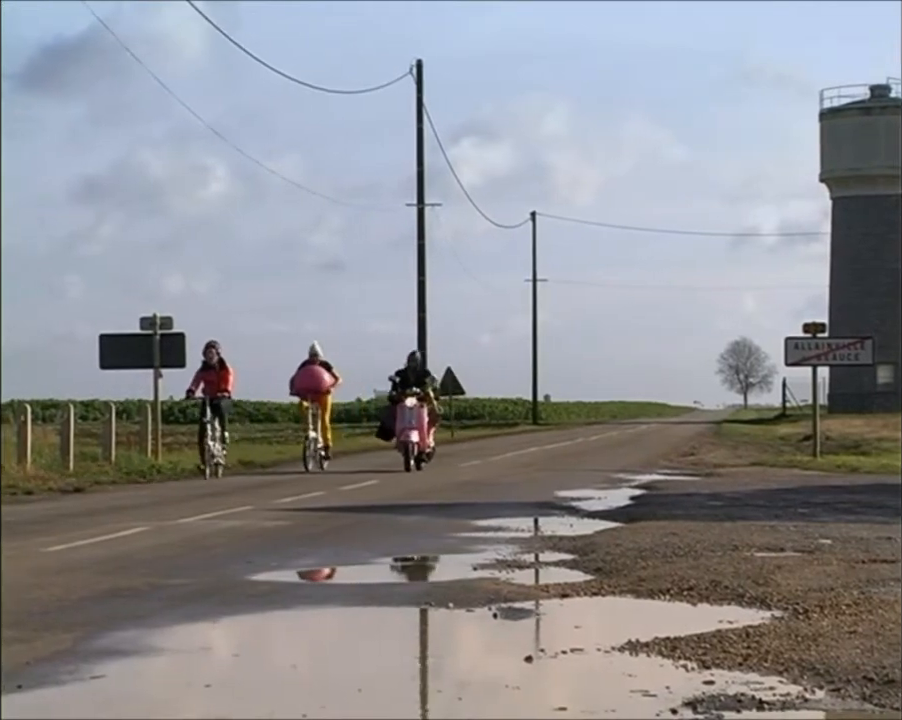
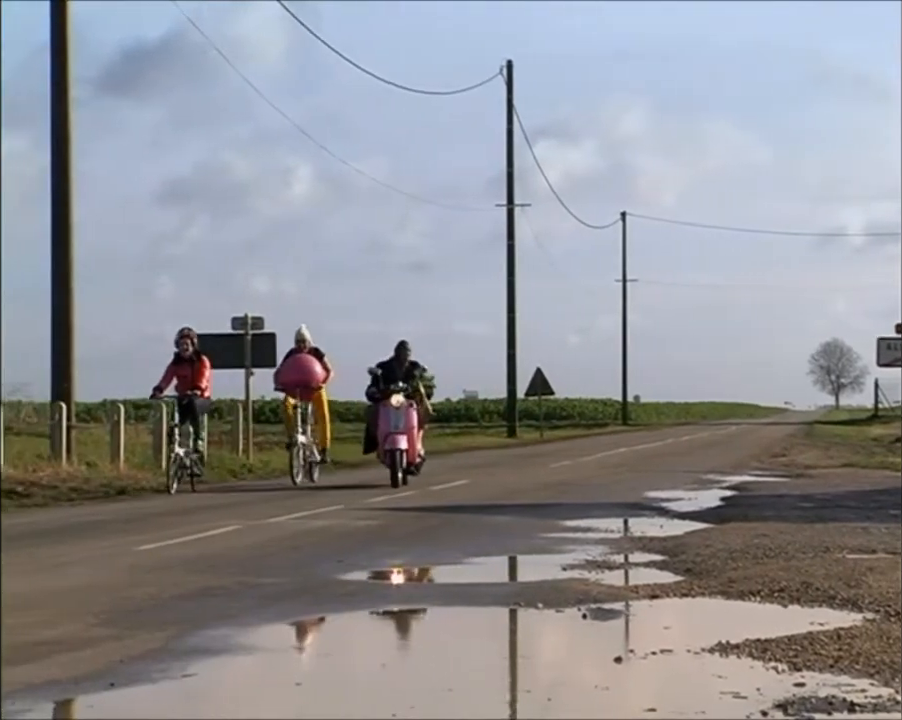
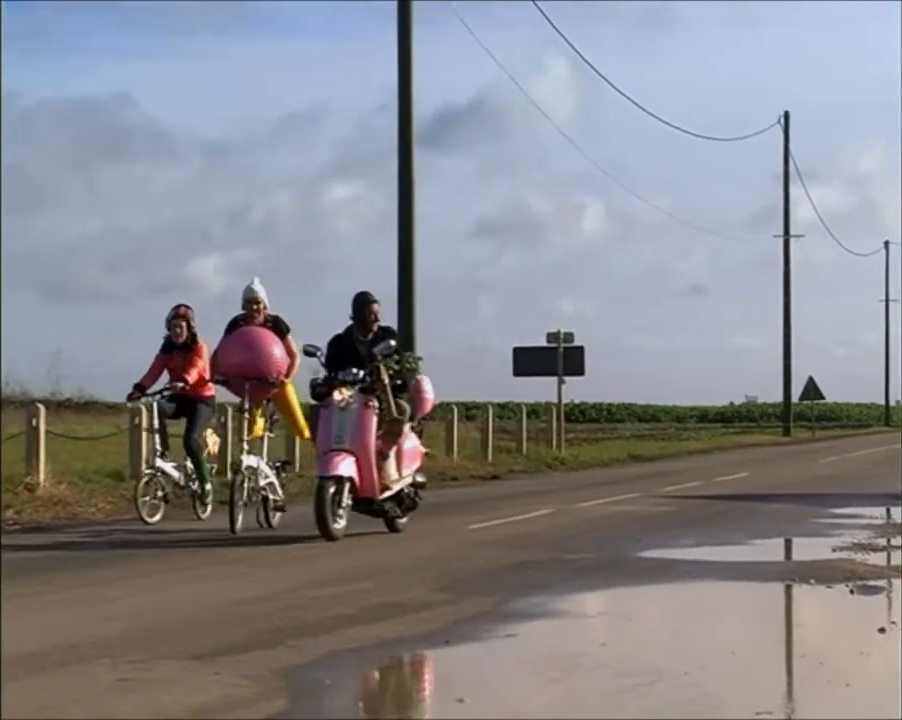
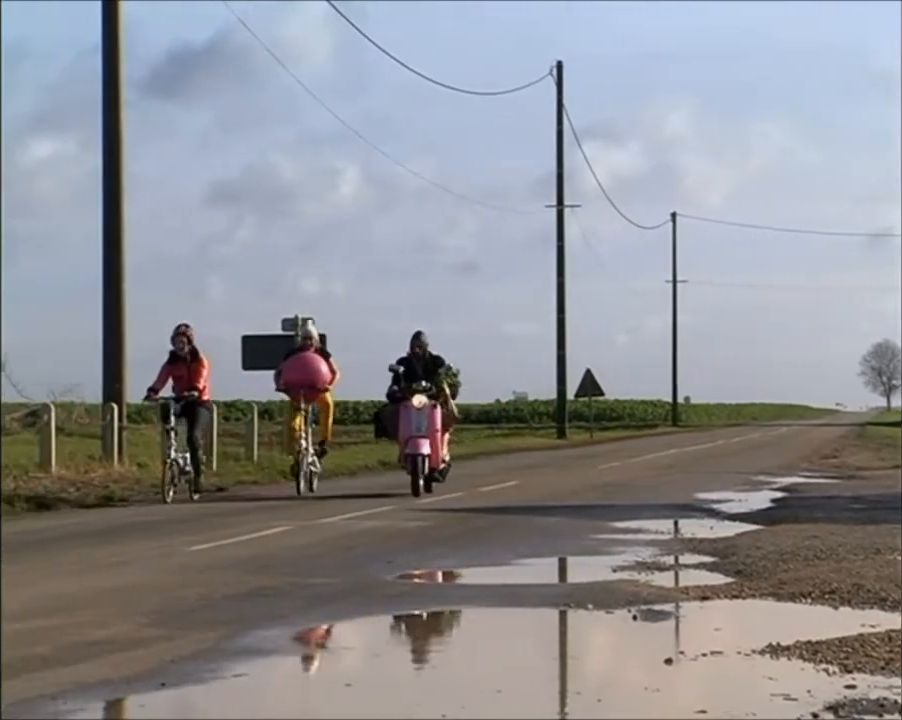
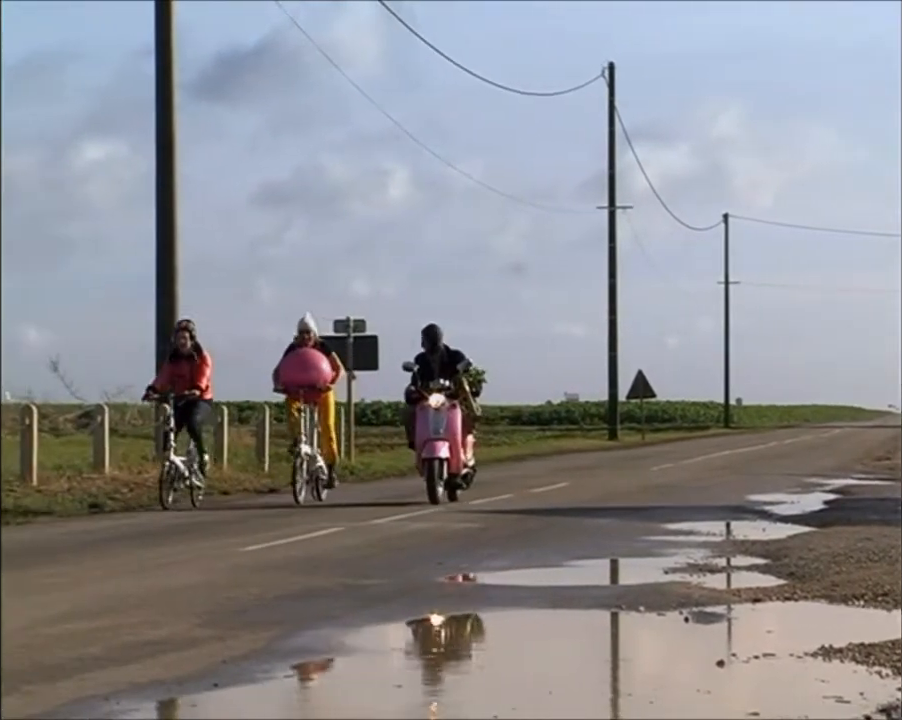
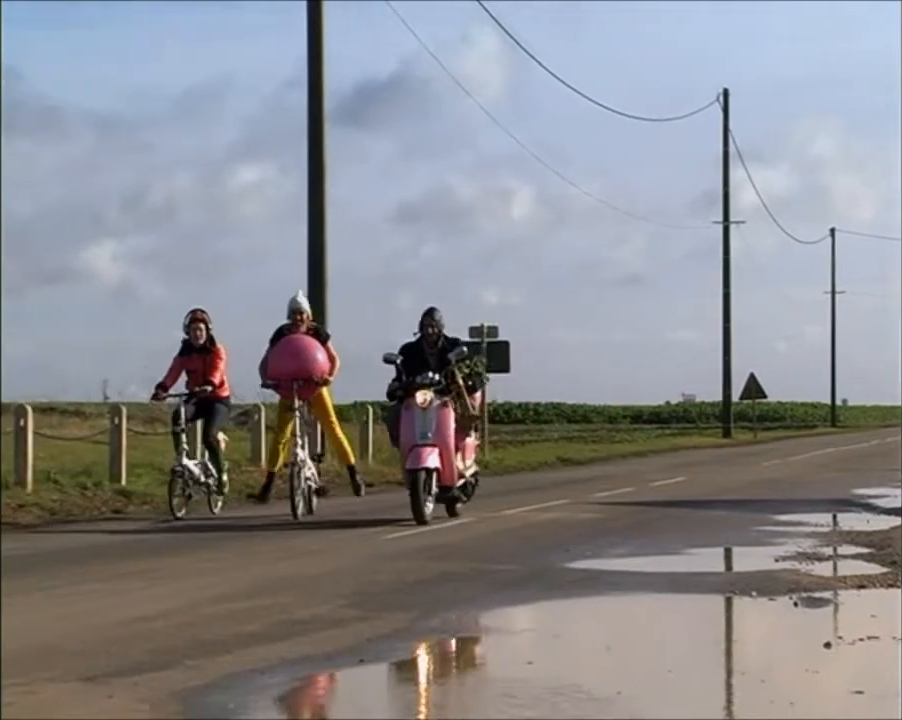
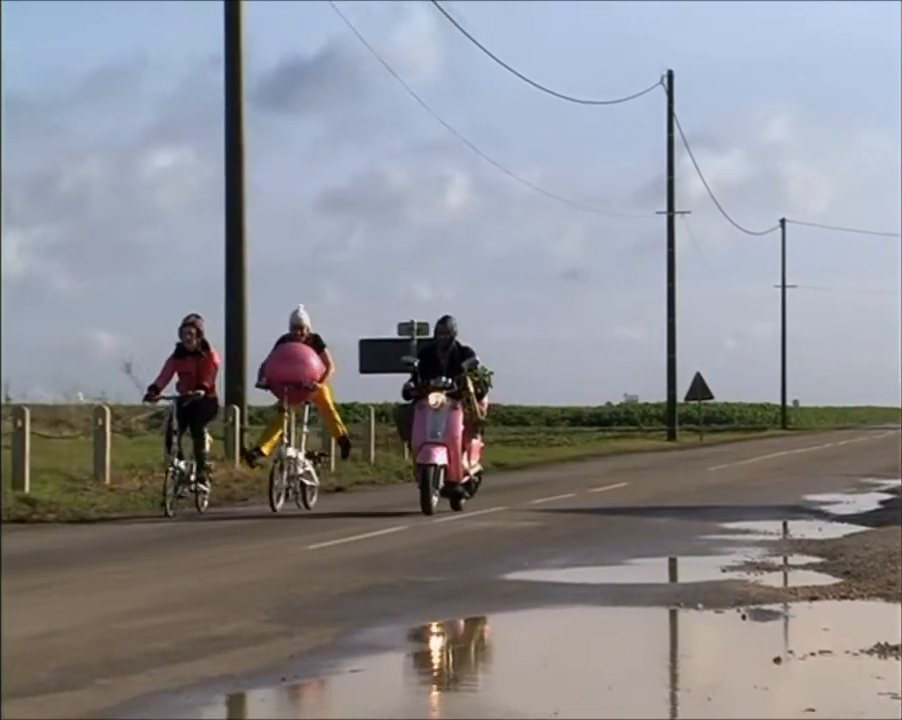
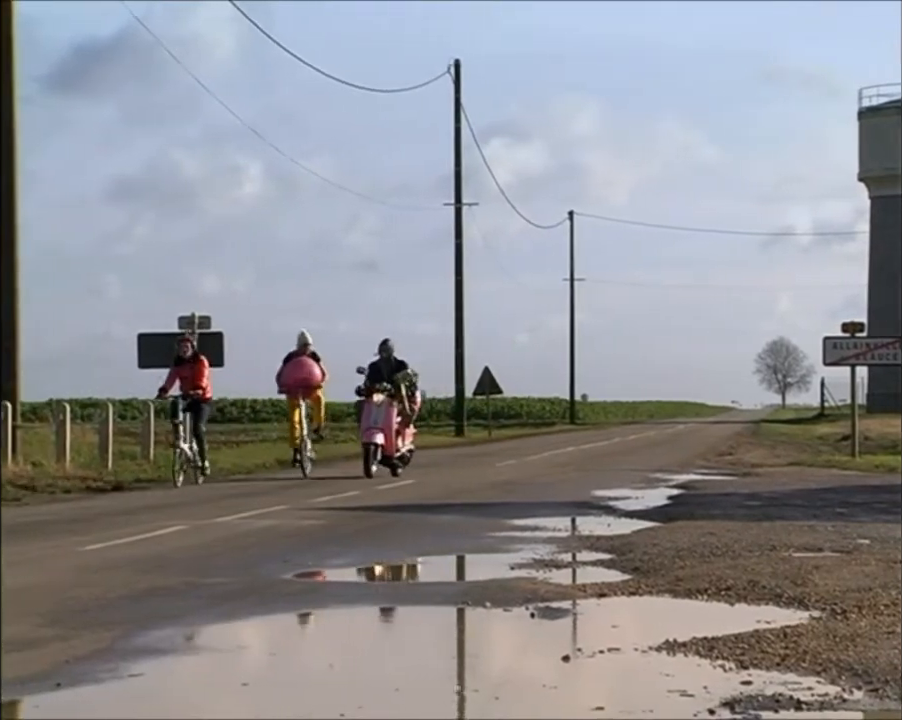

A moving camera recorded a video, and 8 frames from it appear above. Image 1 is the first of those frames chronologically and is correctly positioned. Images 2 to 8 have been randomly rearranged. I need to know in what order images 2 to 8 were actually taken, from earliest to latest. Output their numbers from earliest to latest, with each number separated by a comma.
8, 2, 4, 5, 7, 6, 3
